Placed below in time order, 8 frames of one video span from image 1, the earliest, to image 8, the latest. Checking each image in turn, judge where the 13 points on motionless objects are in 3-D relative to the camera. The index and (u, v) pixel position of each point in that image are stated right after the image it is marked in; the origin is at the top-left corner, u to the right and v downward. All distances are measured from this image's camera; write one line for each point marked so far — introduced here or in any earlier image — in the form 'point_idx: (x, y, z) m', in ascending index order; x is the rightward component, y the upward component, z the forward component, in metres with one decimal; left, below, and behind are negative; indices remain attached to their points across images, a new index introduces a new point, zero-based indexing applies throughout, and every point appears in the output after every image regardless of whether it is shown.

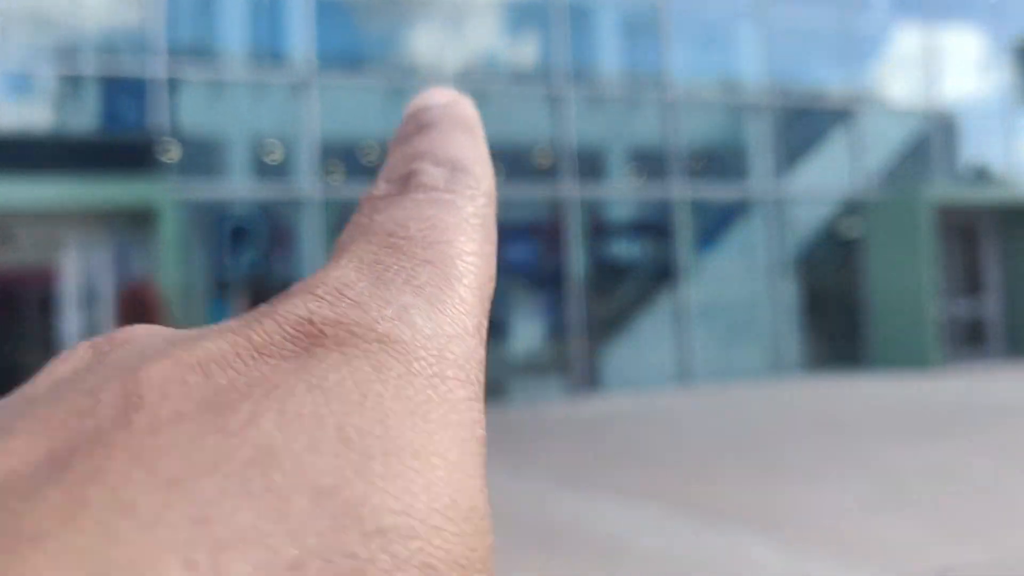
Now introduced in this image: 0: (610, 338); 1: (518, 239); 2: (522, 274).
0: (+1.6, -0.8, +16.3) m
1: (+0.1, +0.8, +15.6) m
2: (+0.1, +0.2, +15.6) m
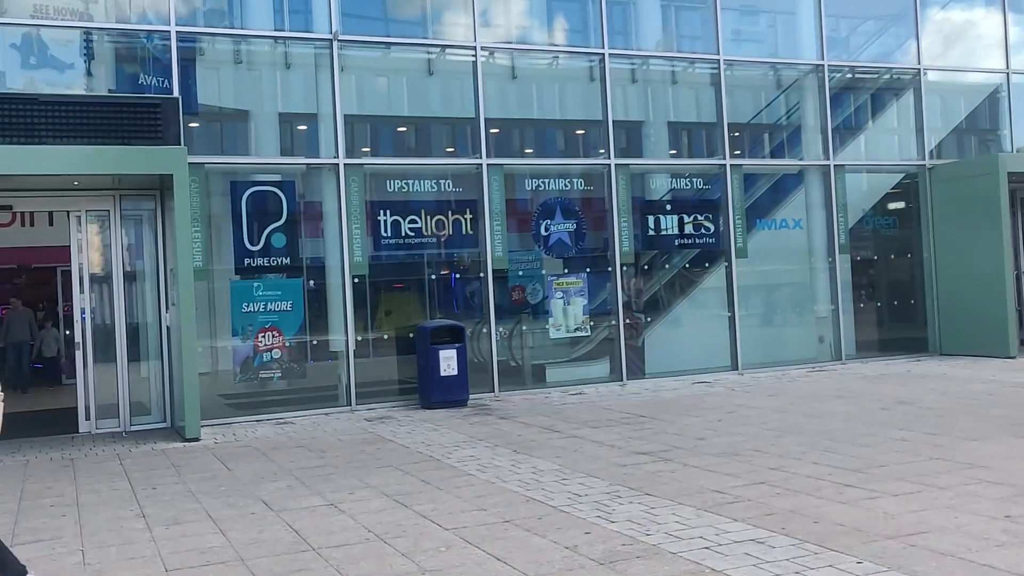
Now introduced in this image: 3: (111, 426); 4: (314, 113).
0: (+2.1, -0.5, +15.3) m
1: (+0.6, +1.1, +14.6) m
2: (+0.7, +0.5, +14.6) m
3: (-4.7, -1.7, +12.2) m
4: (-2.5, +2.1, +13.2) m
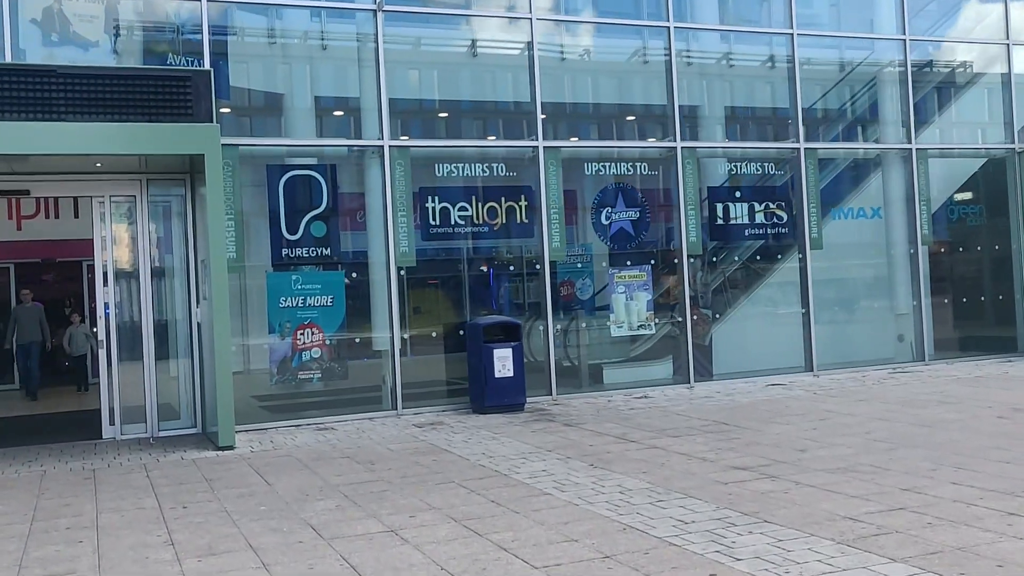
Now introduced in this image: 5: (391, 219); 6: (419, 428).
0: (+2.9, -0.4, +14.1) m
1: (+1.4, +1.2, +13.5) m
2: (+1.4, +0.6, +13.4) m
3: (-4.0, -1.6, +11.1) m
4: (-1.8, +2.2, +12.1) m
5: (-1.4, +0.8, +12.1) m
6: (-1.0, -1.5, +10.7) m
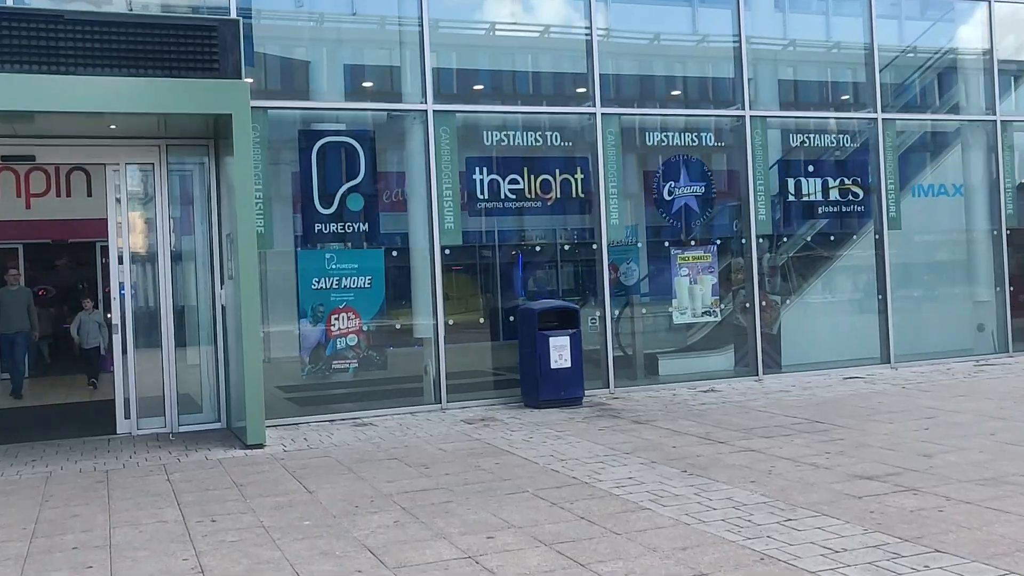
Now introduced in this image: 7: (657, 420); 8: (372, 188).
0: (+3.5, -0.2, +12.9) m
1: (+2.0, +1.4, +12.2) m
2: (+2.1, +0.8, +12.2) m
3: (-3.5, -1.4, +10.0) m
4: (-1.2, +2.4, +10.9) m
5: (-0.8, +1.0, +11.0) m
6: (-0.4, -1.3, +9.6) m
7: (+1.3, -1.2, +9.4) m
8: (-1.5, +1.0, +10.8) m
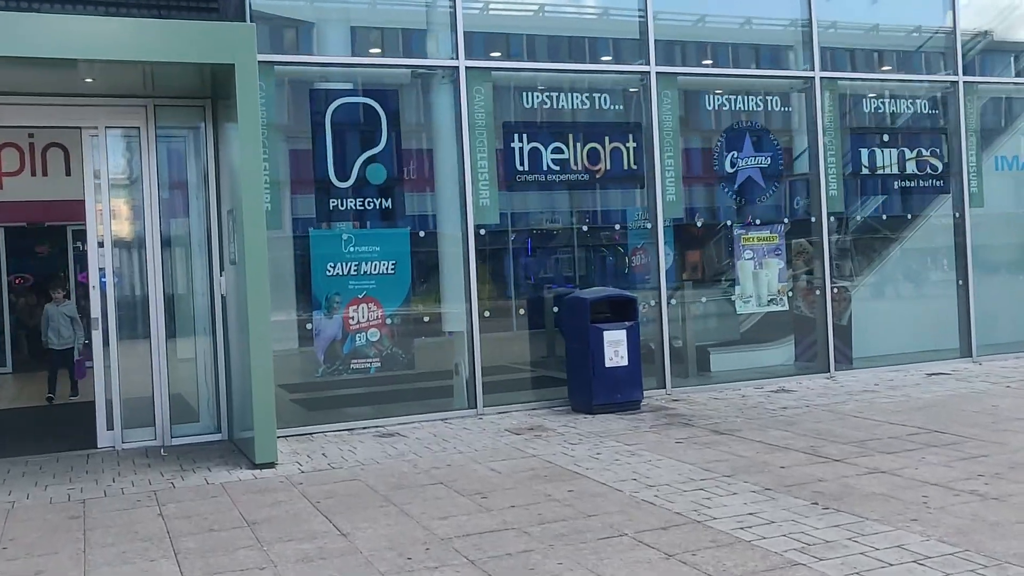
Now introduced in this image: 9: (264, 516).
0: (+3.9, 0.0, +11.4) m
1: (+2.4, +1.5, +10.8) m
2: (+2.5, +1.0, +10.8) m
3: (-3.0, -1.3, +8.5) m
4: (-0.8, +2.5, +9.4) m
5: (-0.4, +1.2, +9.4) m
6: (0.0, -1.2, +8.1) m
7: (+1.8, -1.1, +7.9) m
8: (-1.0, +1.2, +9.2) m
9: (-1.4, -1.3, +5.9) m
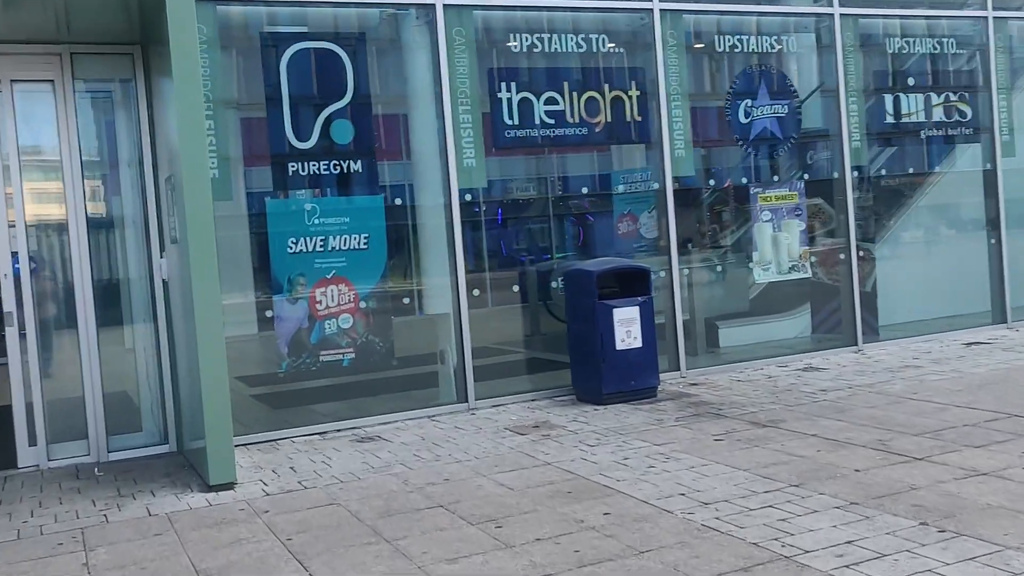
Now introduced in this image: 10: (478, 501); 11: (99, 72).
0: (+3.8, +0.4, +10.3) m
1: (+2.2, +1.8, +9.5) m
2: (+2.3, +1.3, +9.5) m
3: (-3.0, -1.2, +7.1) m
4: (-0.9, +2.7, +8.0) m
5: (-0.5, +1.4, +8.1) m
6: (+0.1, -1.0, +6.9) m
7: (+1.8, -0.9, +6.8) m
8: (-1.1, +1.3, +7.9) m
9: (-1.3, -1.2, +4.6) m
10: (-0.2, -1.1, +5.3) m
11: (-2.9, +1.5, +7.2) m
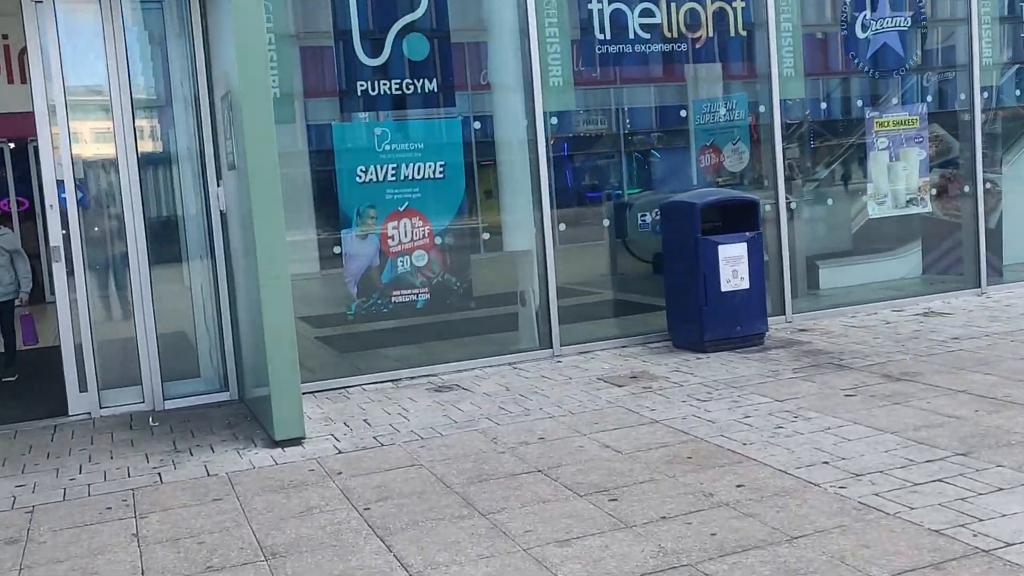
0: (+4.5, +1.0, +9.2) m
1: (+3.0, +2.4, +8.5) m
2: (+3.0, +1.8, +8.5) m
3: (-2.4, -0.7, +6.6) m
4: (-0.3, +3.1, +7.1) m
5: (+0.1, +1.8, +7.2) m
6: (+0.6, -0.6, +6.1) m
7: (+2.4, -0.5, +5.9) m
8: (-0.5, +1.8, +7.0) m
9: (-0.8, -1.0, +3.9) m
10: (+0.3, -0.8, +4.6) m
11: (-2.3, +2.0, +6.5) m
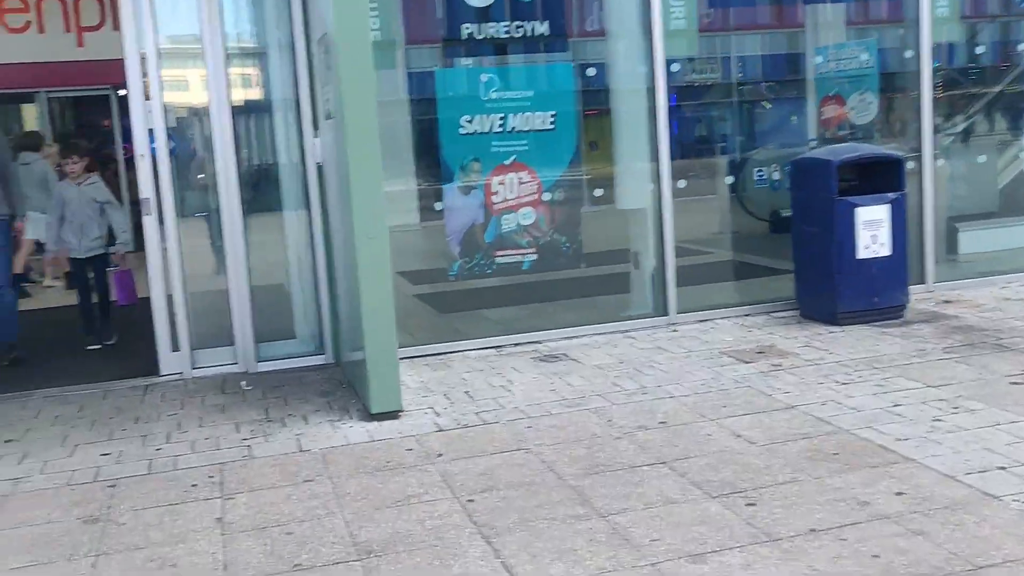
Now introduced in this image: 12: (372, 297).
0: (+5.5, +1.2, +8.2) m
1: (+3.8, +2.6, +7.5) m
2: (+3.9, +2.1, +7.6) m
3: (-1.8, -0.5, +6.3) m
4: (+0.5, +3.4, +6.4) m
5: (+0.9, +2.1, +6.6) m
6: (+1.3, -0.4, +5.5) m
7: (+2.9, -0.4, +5.2) m
8: (+0.3, +2.0, +6.5) m
9: (-0.4, -0.8, +3.5) m
10: (+0.8, -0.7, +4.1) m
11: (-1.6, +2.2, +6.1) m
12: (-0.7, 0.0, +5.0) m
